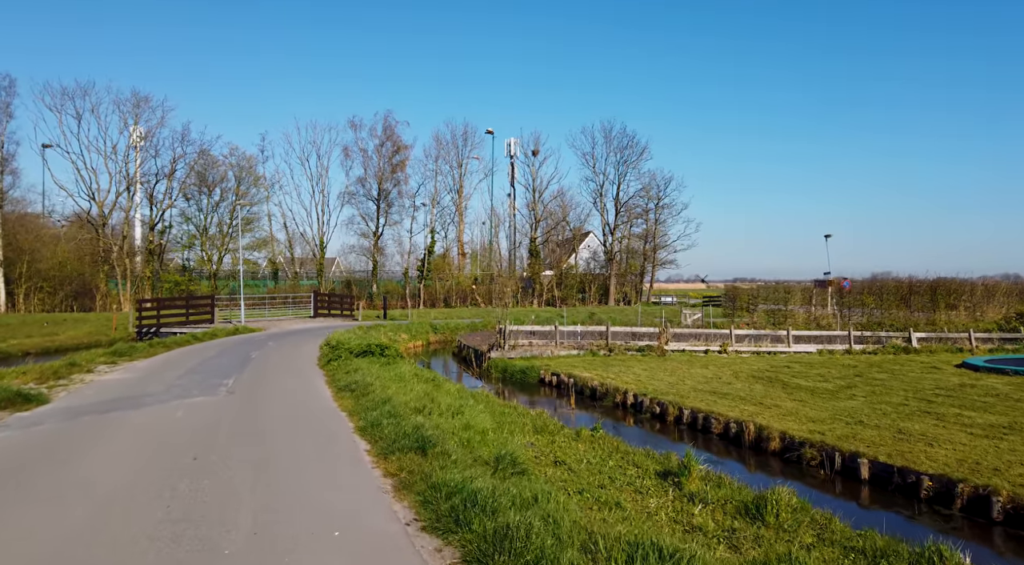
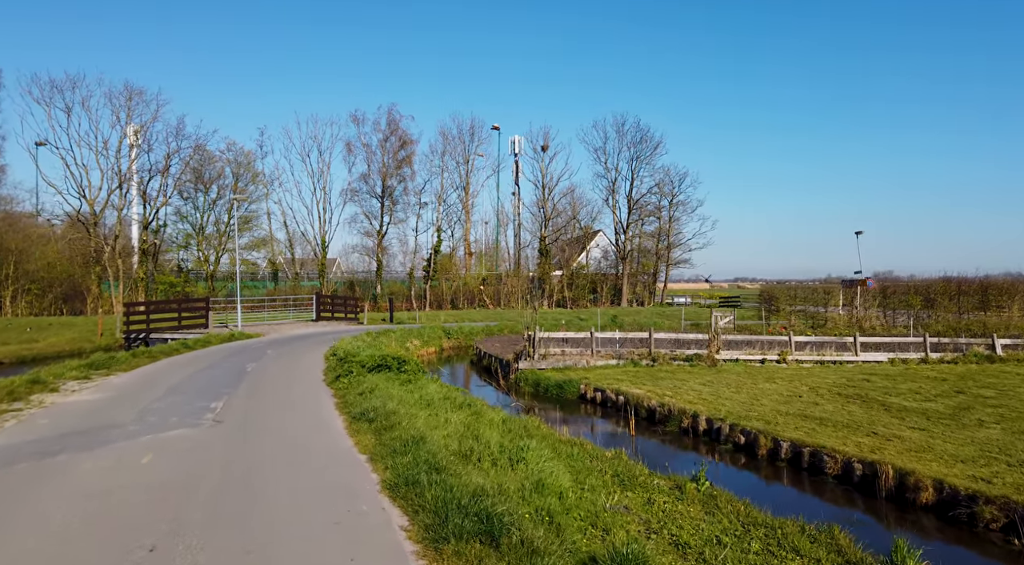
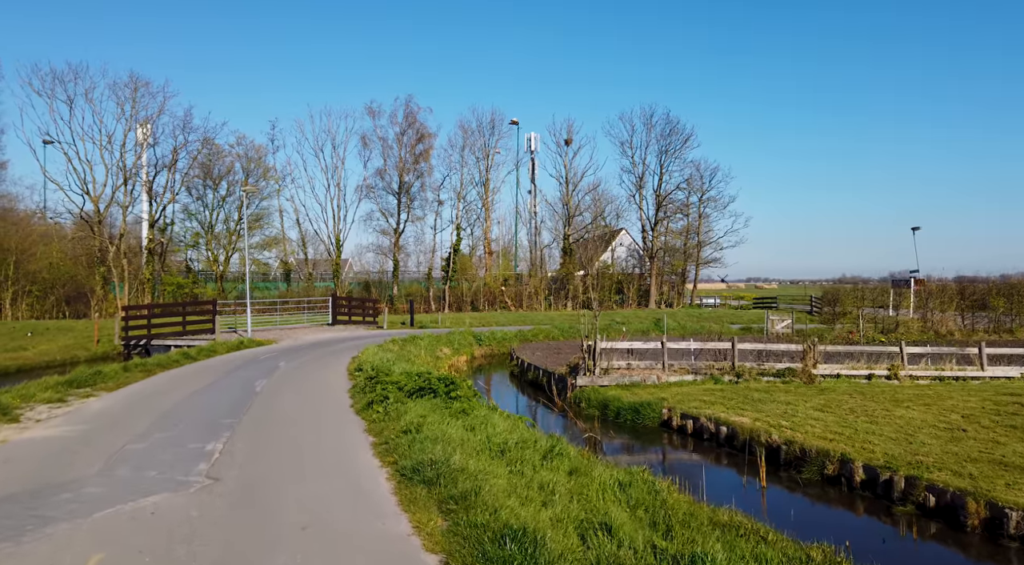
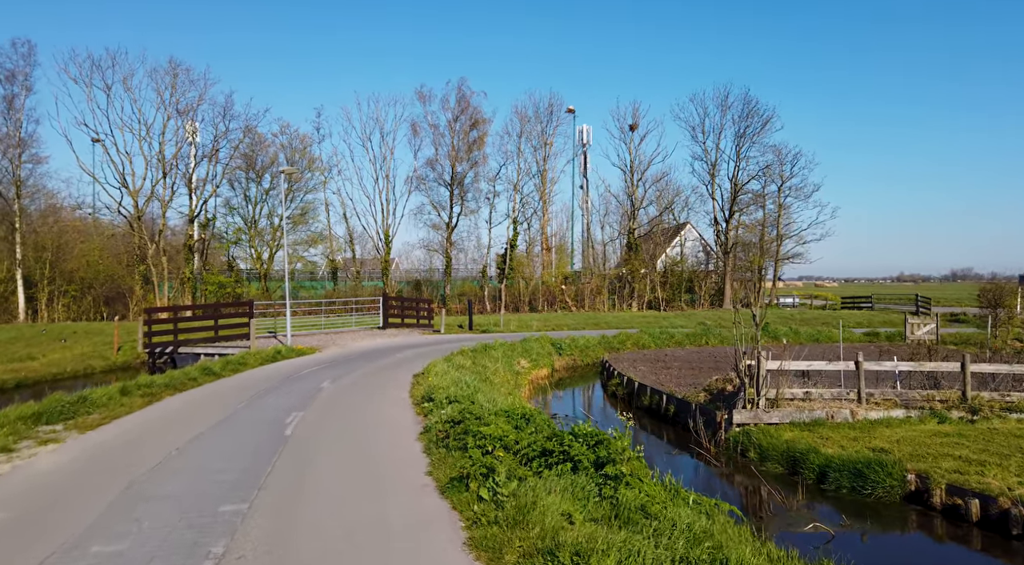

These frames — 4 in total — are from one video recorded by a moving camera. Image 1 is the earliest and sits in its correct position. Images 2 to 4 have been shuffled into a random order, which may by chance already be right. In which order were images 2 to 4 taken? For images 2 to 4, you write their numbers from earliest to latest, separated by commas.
2, 3, 4
